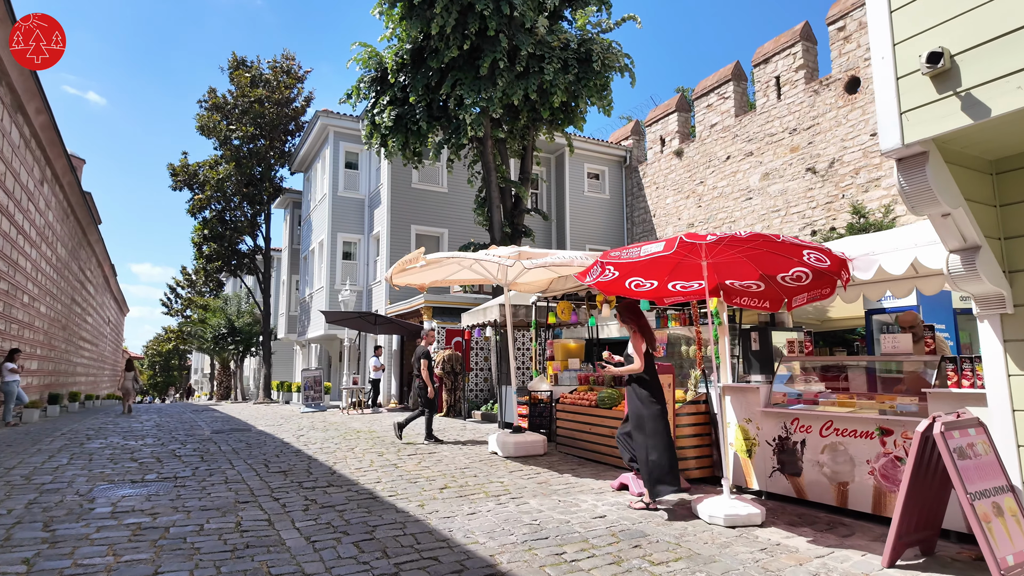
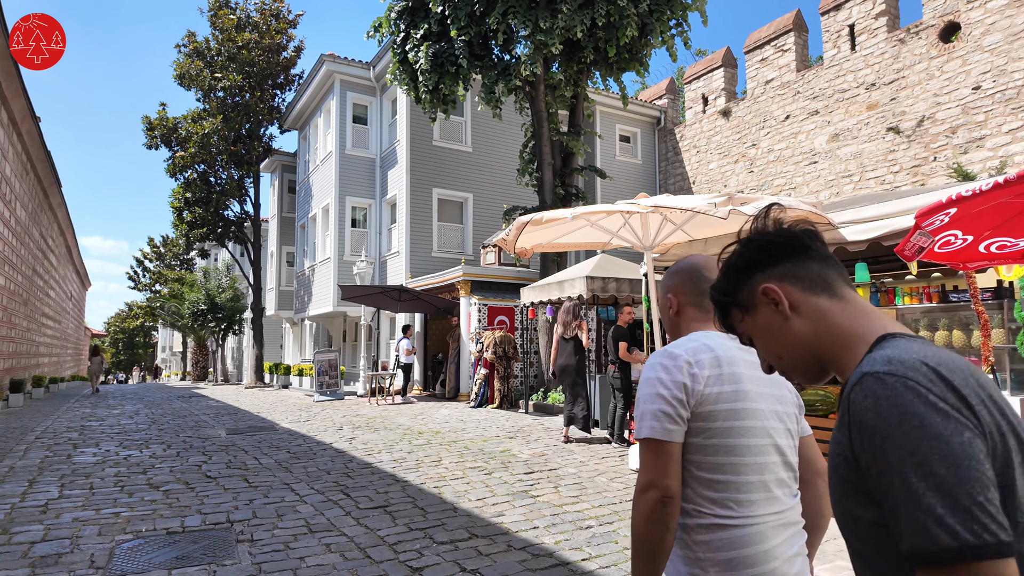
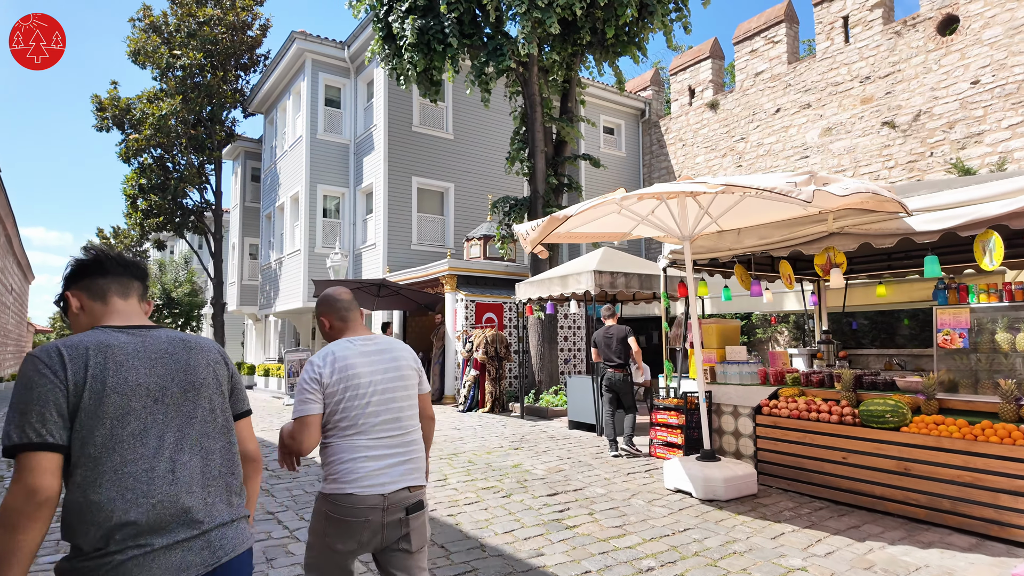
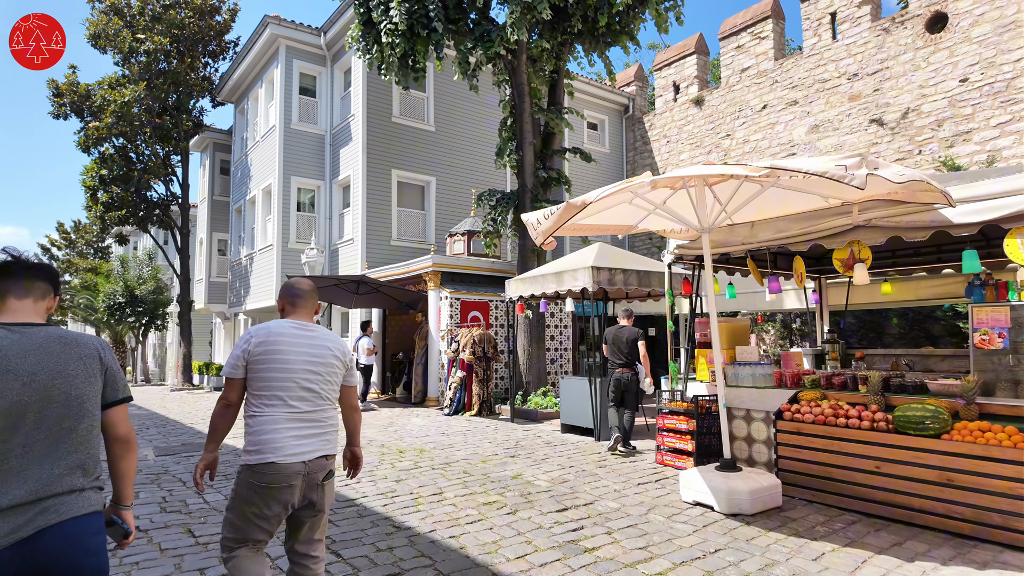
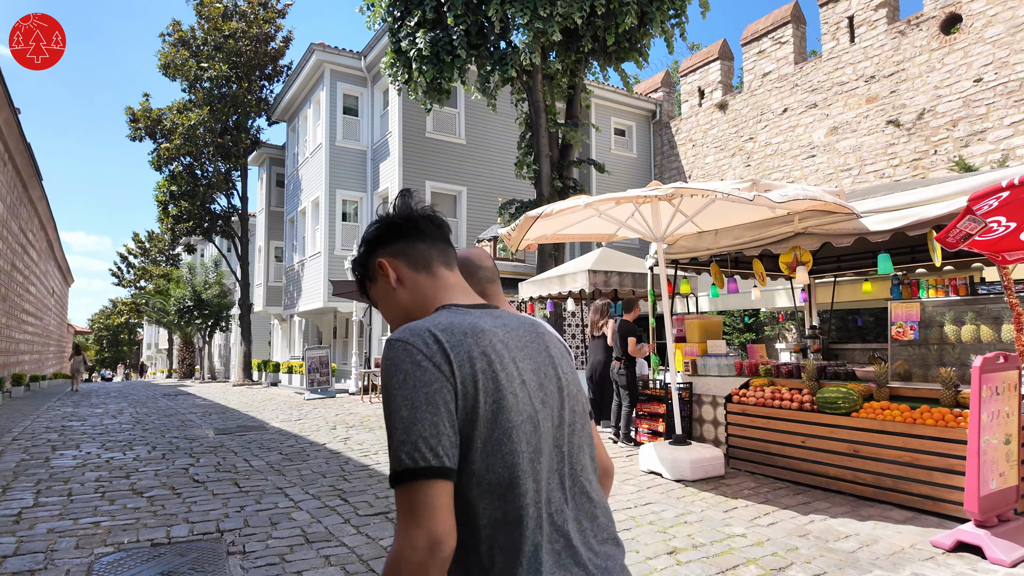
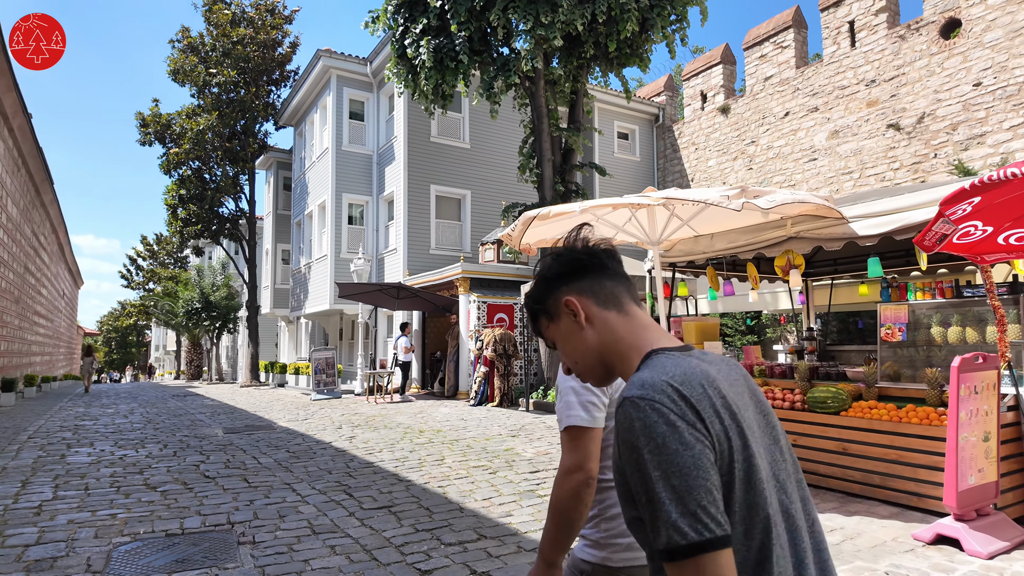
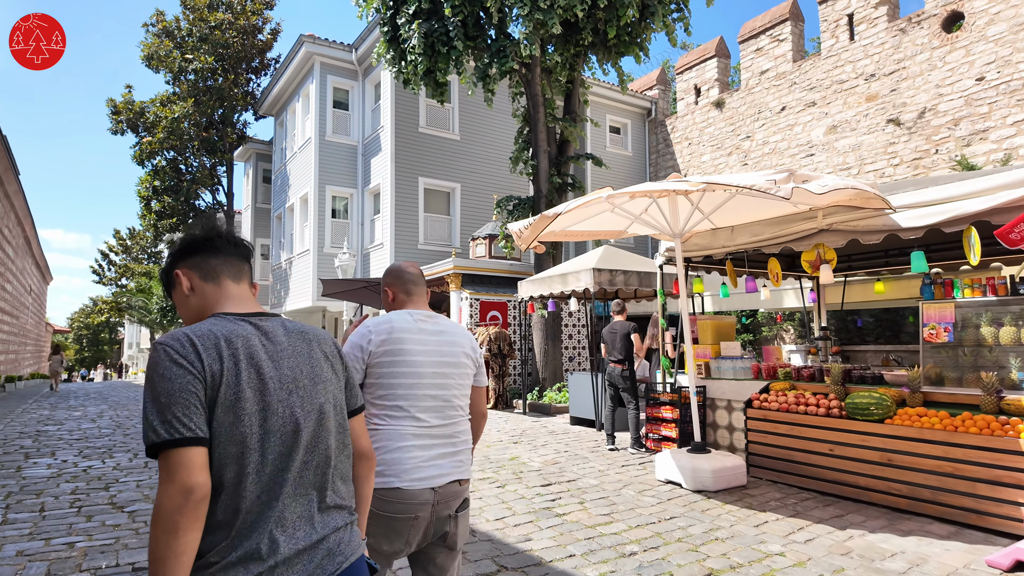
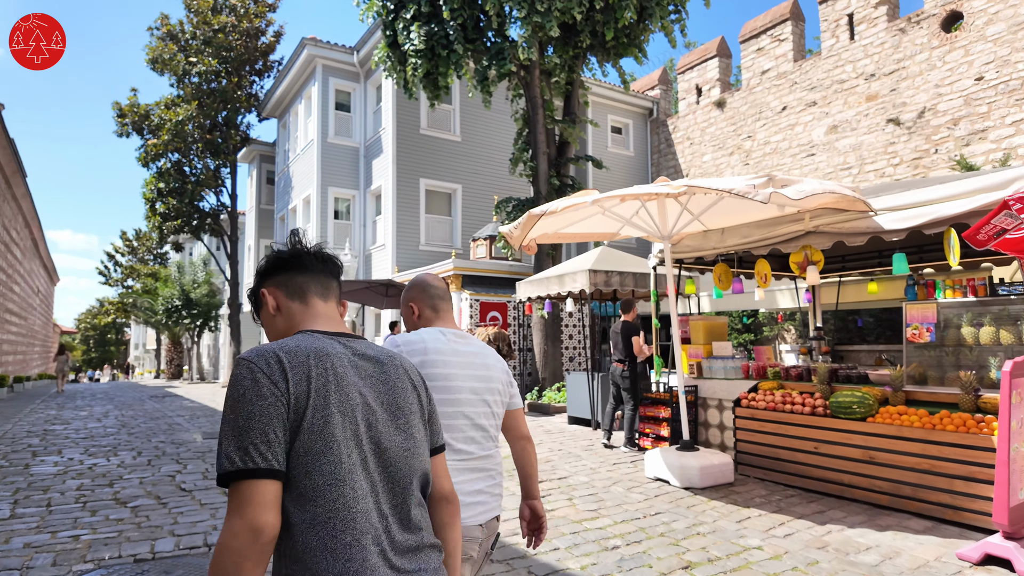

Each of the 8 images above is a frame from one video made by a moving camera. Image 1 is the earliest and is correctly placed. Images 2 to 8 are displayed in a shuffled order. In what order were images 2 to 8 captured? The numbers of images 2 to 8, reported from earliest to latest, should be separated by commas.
2, 6, 5, 8, 7, 3, 4
